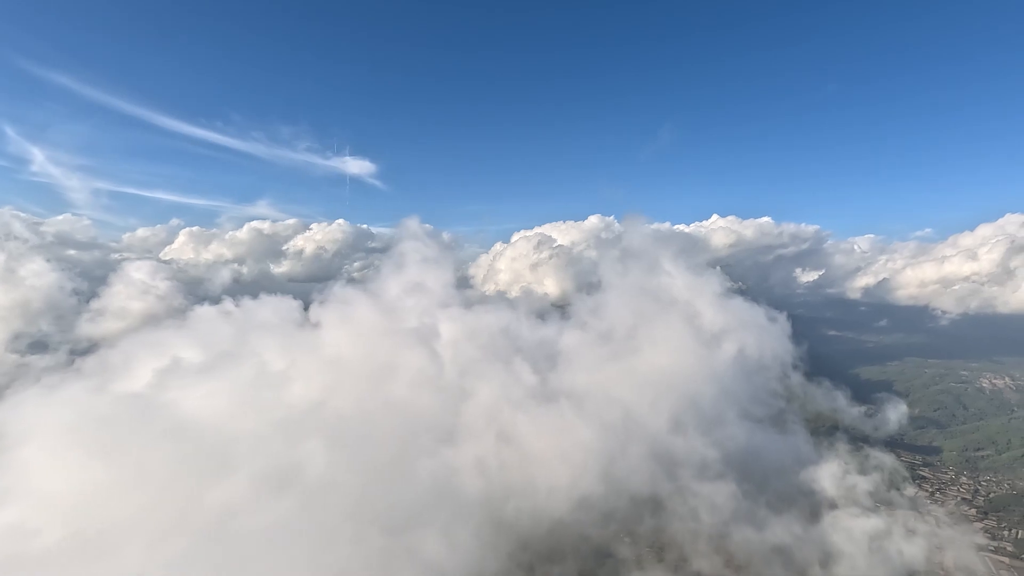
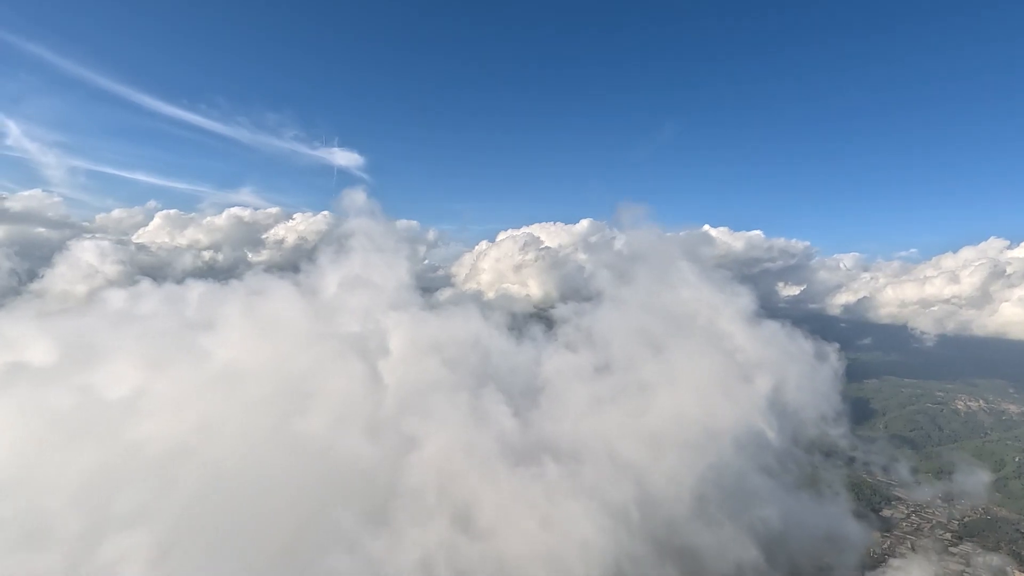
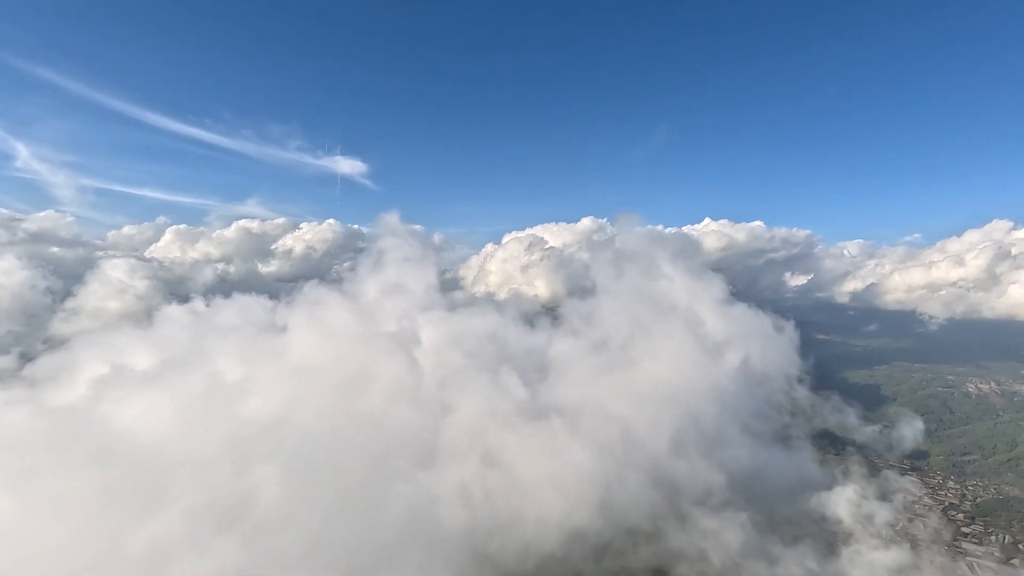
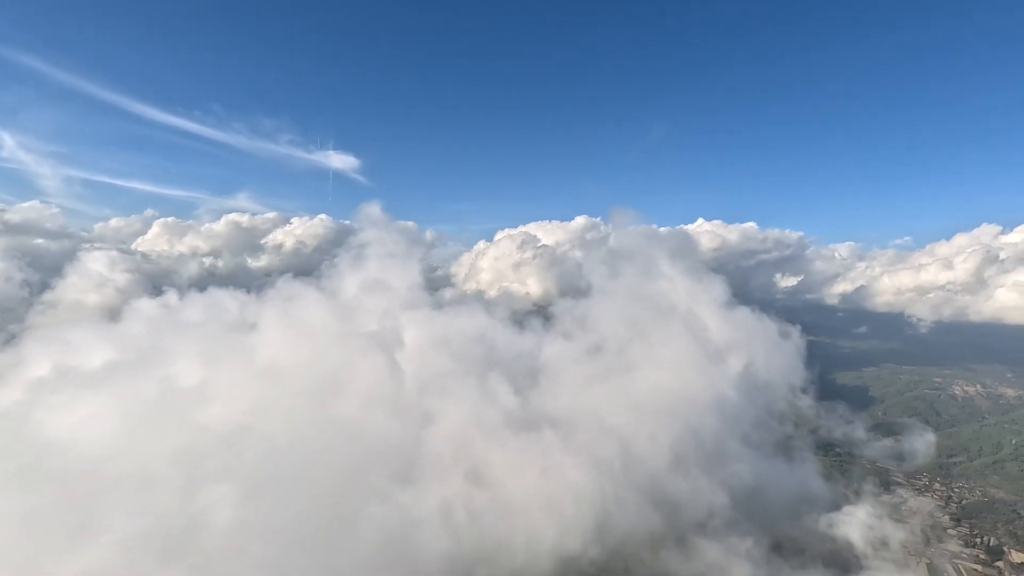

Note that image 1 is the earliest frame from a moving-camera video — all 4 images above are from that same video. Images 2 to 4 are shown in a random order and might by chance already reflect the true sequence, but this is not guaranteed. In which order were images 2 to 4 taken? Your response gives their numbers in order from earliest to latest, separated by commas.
3, 4, 2
